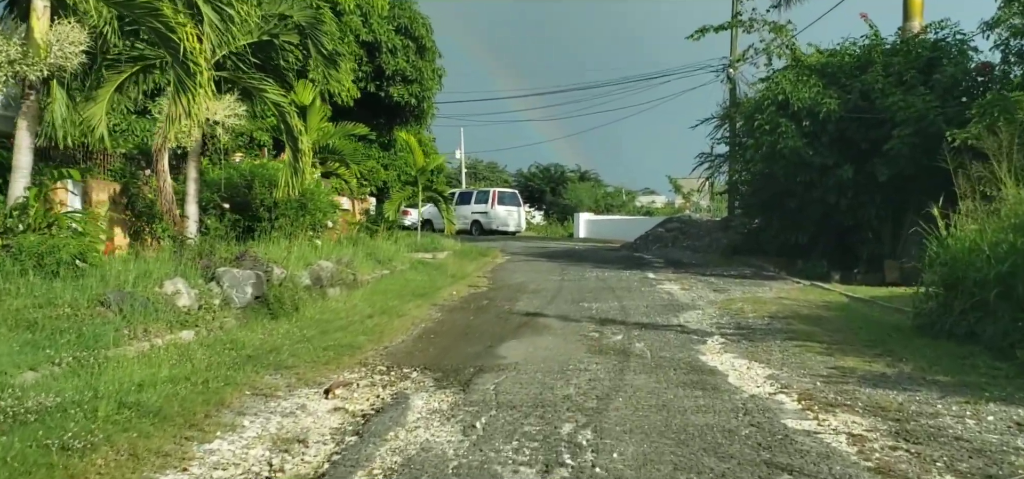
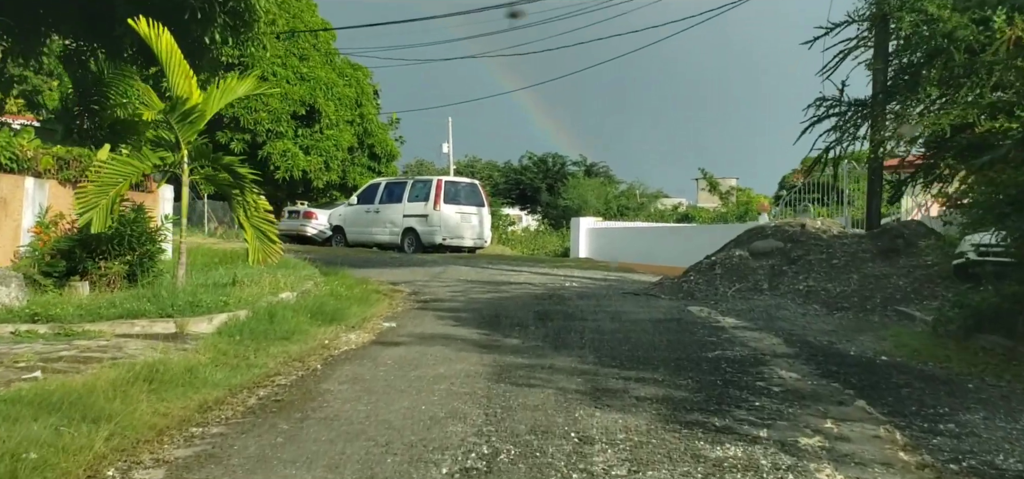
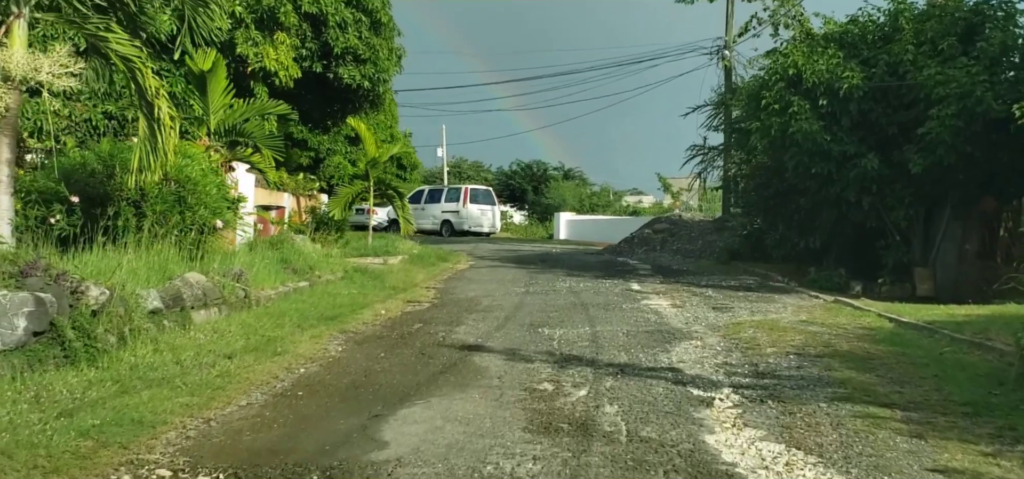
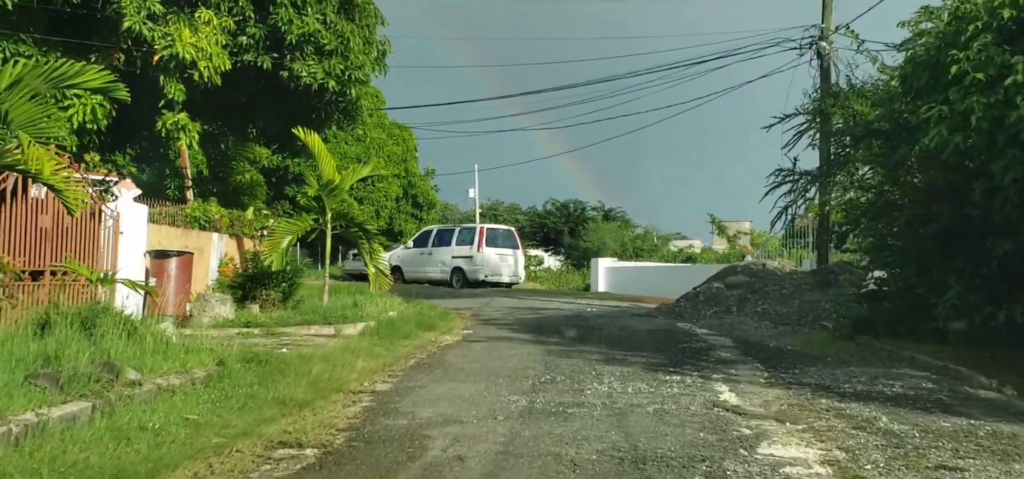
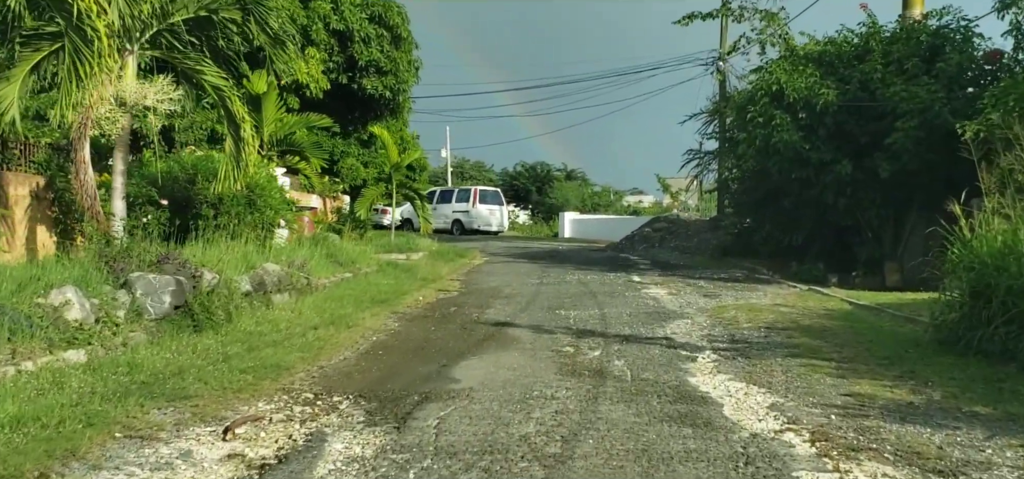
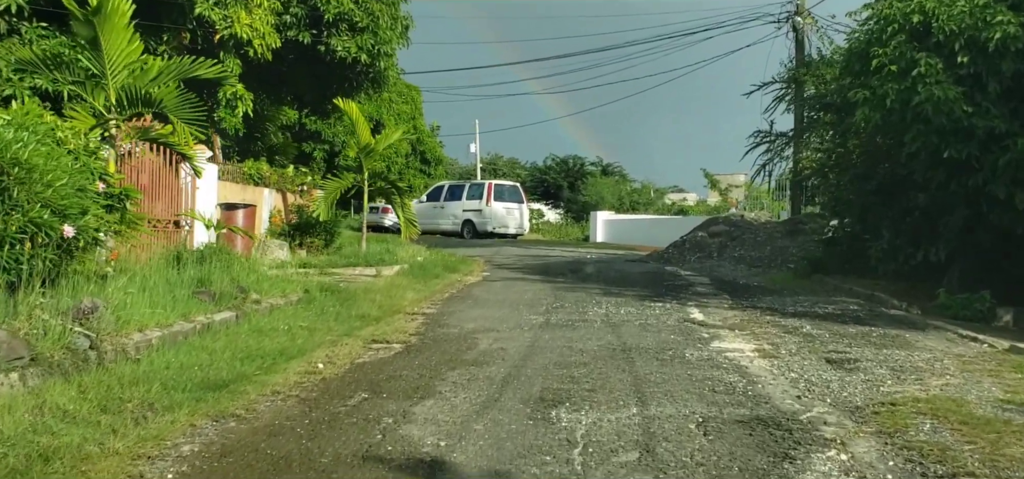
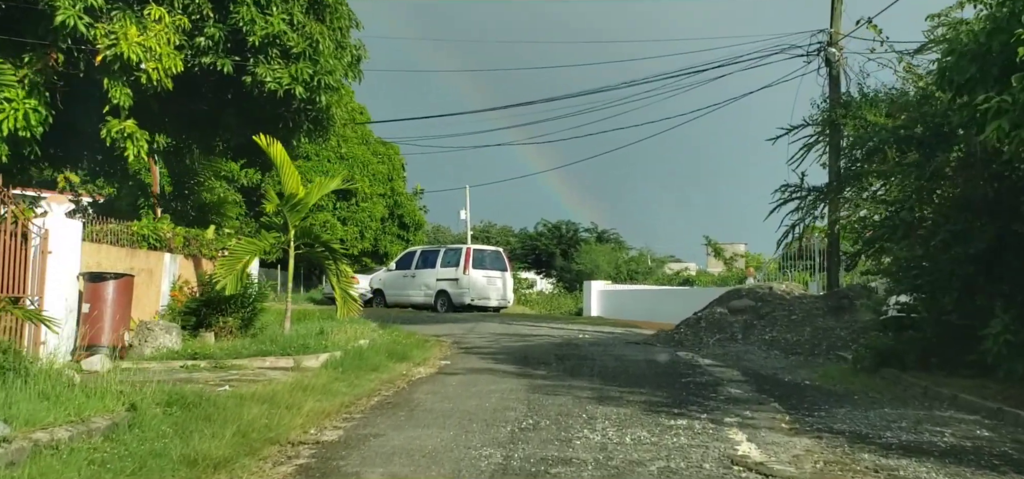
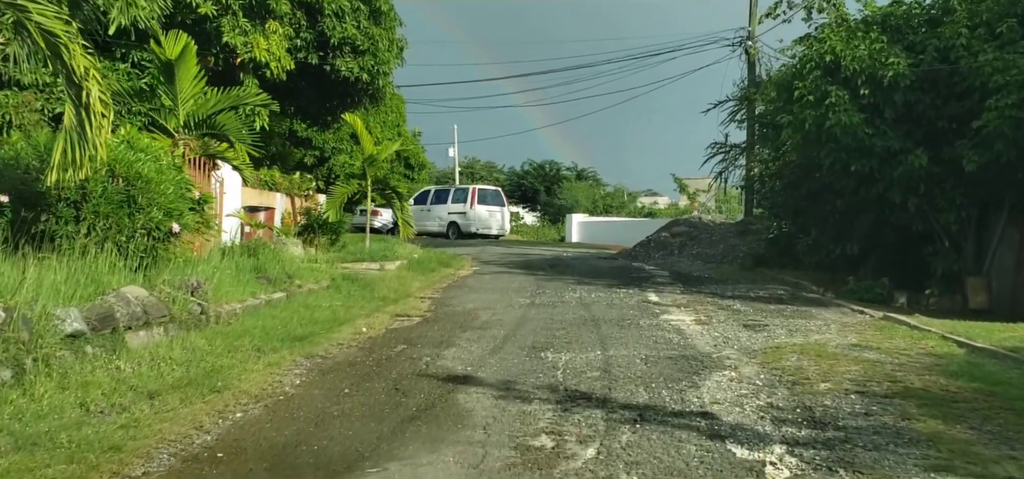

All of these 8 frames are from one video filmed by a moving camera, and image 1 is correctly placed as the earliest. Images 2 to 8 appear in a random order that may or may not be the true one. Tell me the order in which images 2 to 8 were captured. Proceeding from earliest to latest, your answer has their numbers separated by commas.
5, 3, 8, 6, 4, 7, 2
